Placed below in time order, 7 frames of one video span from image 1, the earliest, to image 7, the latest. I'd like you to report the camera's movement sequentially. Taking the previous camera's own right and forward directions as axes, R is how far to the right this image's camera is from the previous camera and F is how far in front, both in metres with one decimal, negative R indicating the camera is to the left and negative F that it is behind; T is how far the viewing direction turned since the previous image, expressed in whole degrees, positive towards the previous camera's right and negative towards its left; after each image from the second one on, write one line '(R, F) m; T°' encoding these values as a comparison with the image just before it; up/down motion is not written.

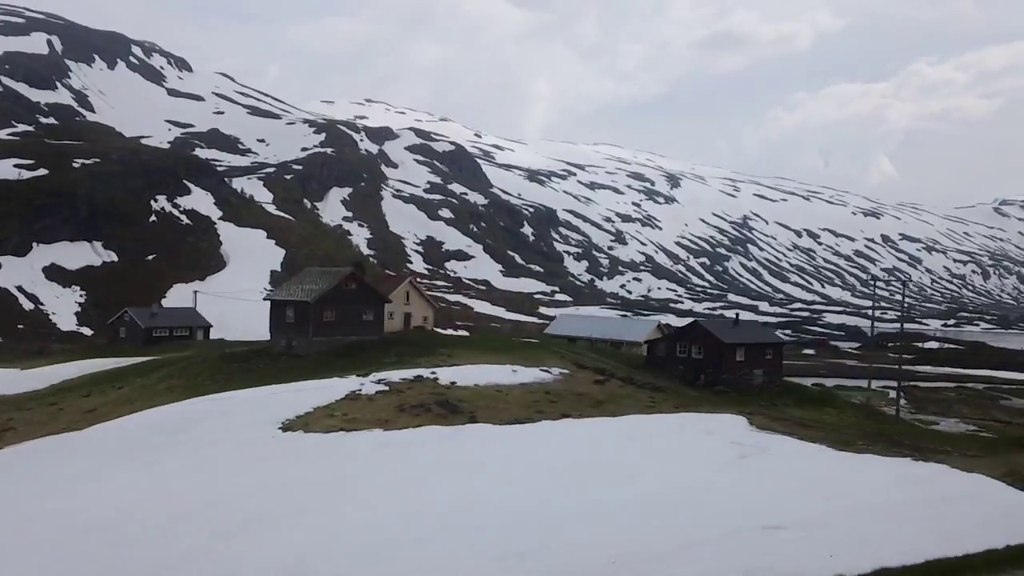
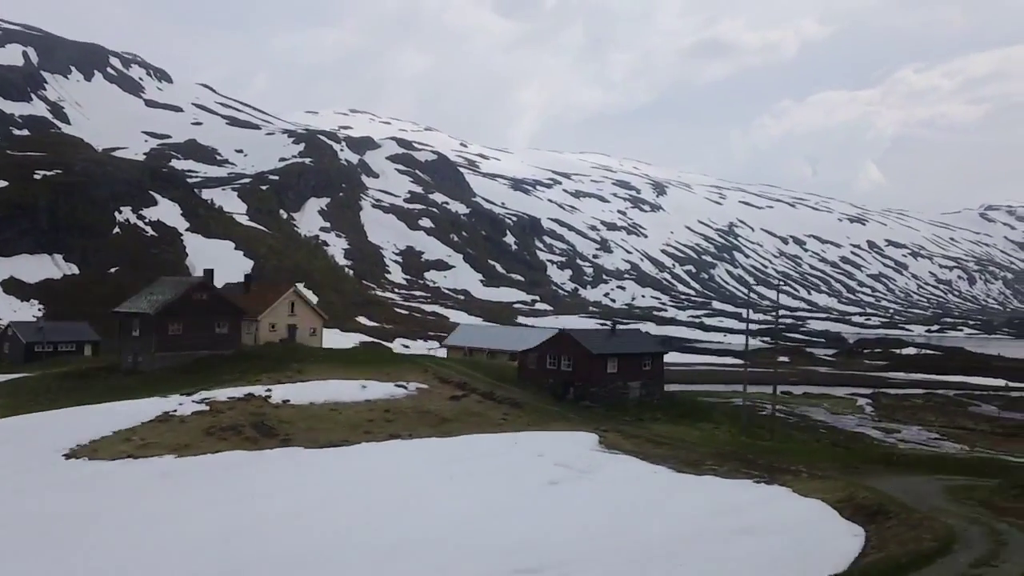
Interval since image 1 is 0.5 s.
(+2.1, +1.2) m; +1°
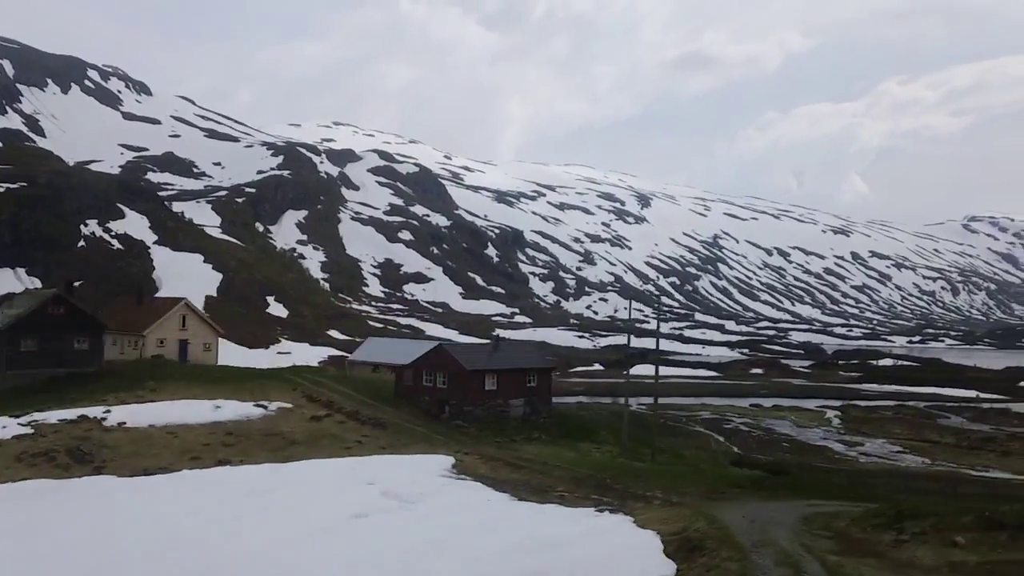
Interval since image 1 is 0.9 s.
(+1.7, +1.0) m; +1°
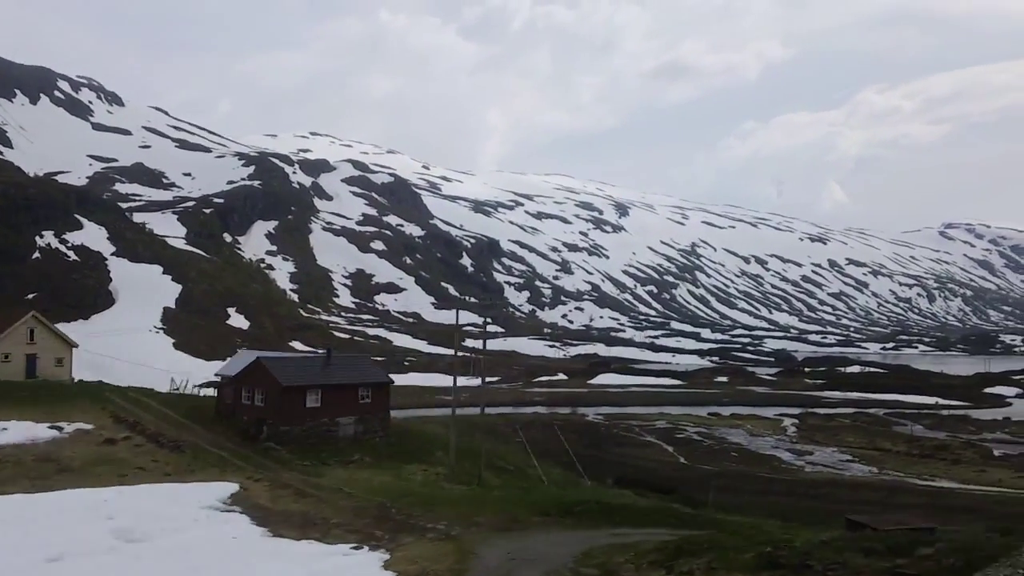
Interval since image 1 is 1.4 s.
(+2.1, +1.1) m; +1°
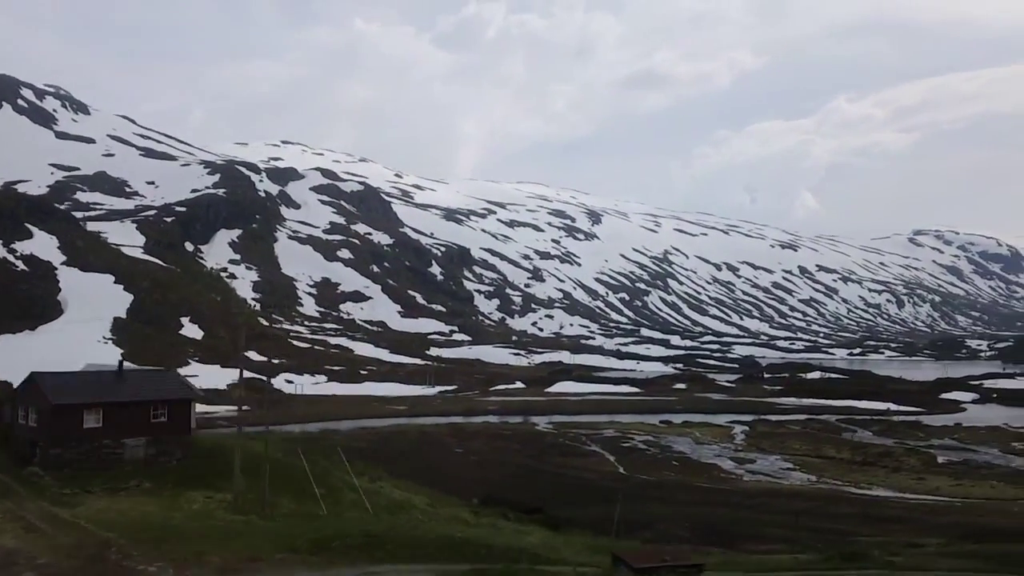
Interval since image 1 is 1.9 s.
(+2.1, +1.1) m; +1°
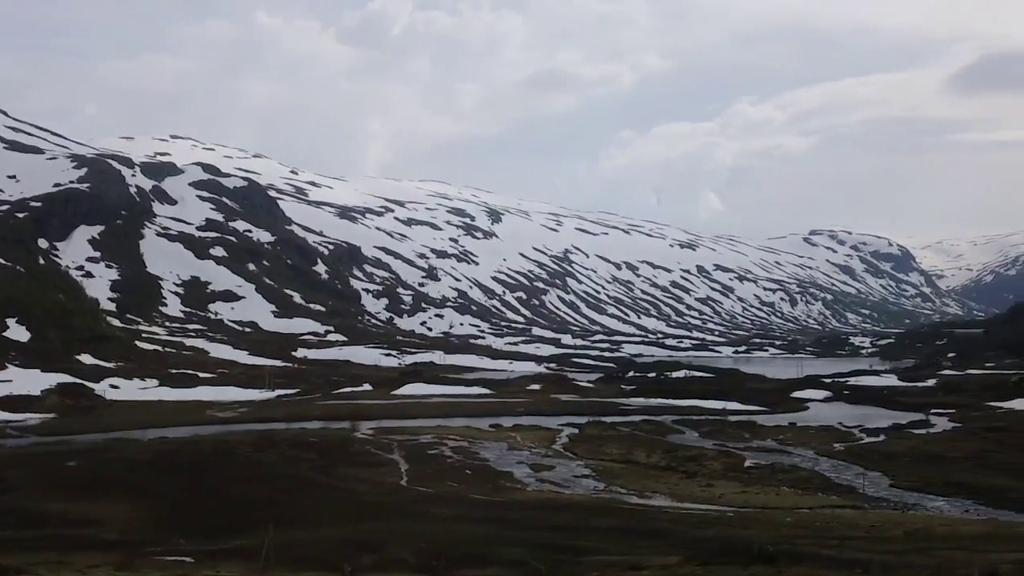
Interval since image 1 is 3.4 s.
(+6.3, +3.3) m; +5°
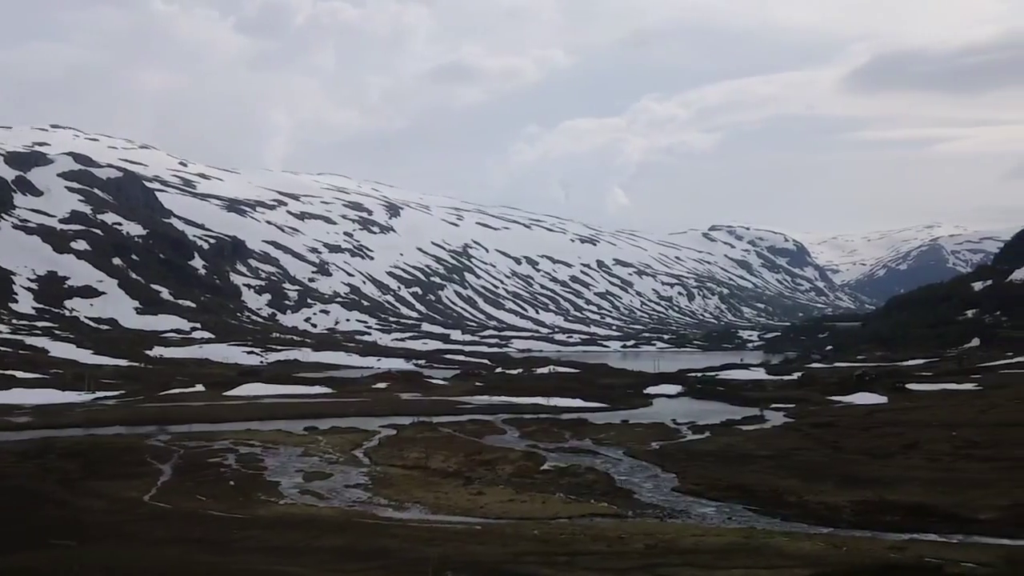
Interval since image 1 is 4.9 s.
(+6.2, +3.3) m; +5°
